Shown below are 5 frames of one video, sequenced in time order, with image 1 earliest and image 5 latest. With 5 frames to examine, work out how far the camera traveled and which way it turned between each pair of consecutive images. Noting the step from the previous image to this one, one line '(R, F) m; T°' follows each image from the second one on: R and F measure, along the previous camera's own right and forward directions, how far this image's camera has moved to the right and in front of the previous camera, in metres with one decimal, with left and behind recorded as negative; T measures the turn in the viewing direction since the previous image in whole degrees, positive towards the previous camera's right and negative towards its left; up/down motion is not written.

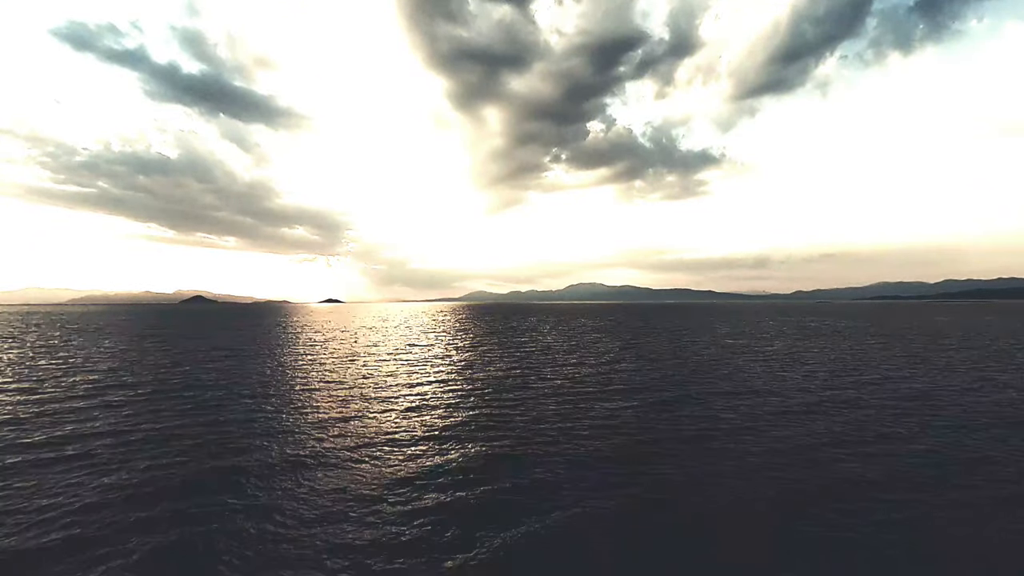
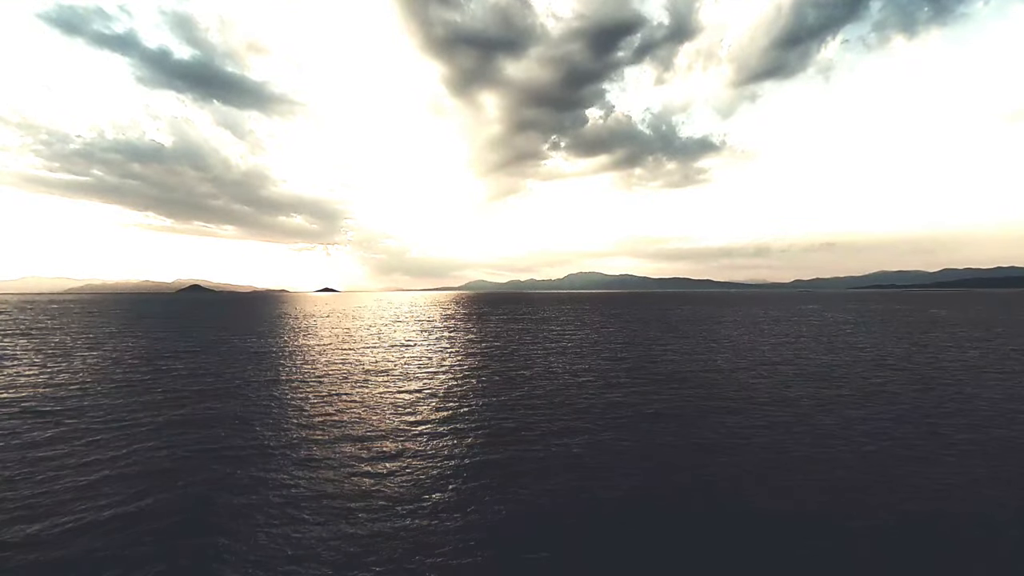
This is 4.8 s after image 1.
(+3.5, +8.8) m; 0°
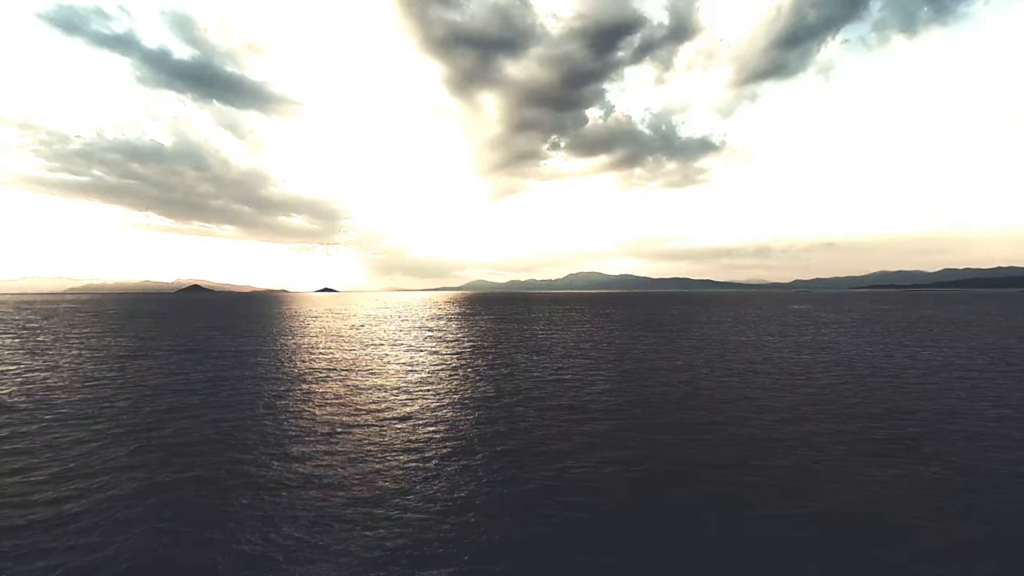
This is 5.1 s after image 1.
(+3.1, +0.5) m; 0°
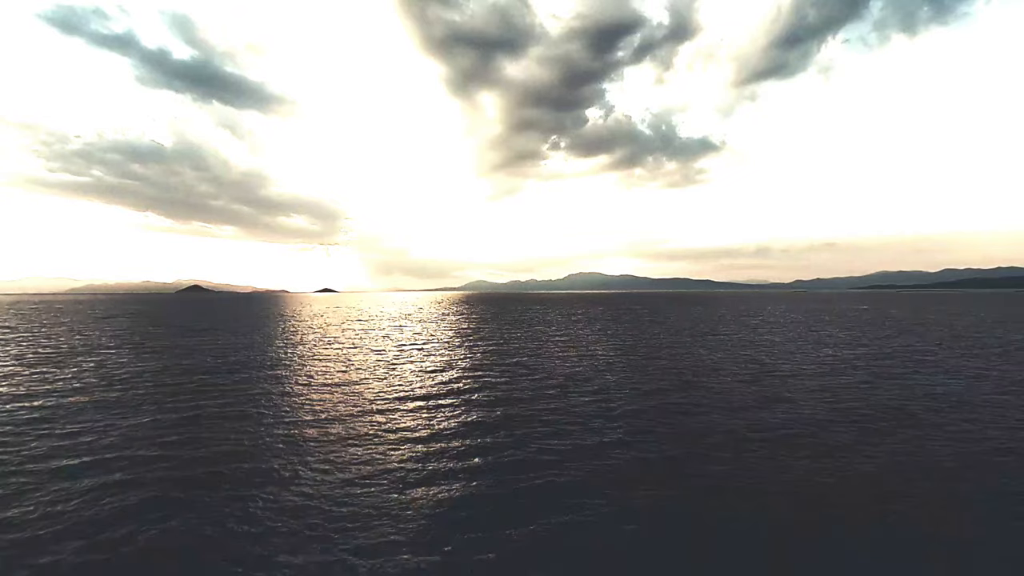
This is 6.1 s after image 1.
(-5.5, +2.1) m; 0°
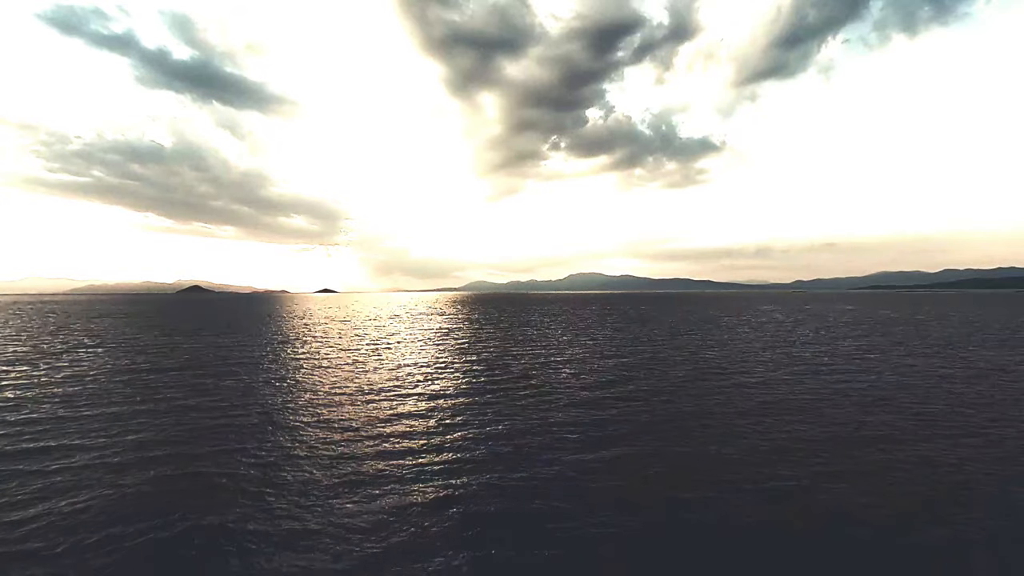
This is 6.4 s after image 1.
(-4.6, +4.5) m; 0°
